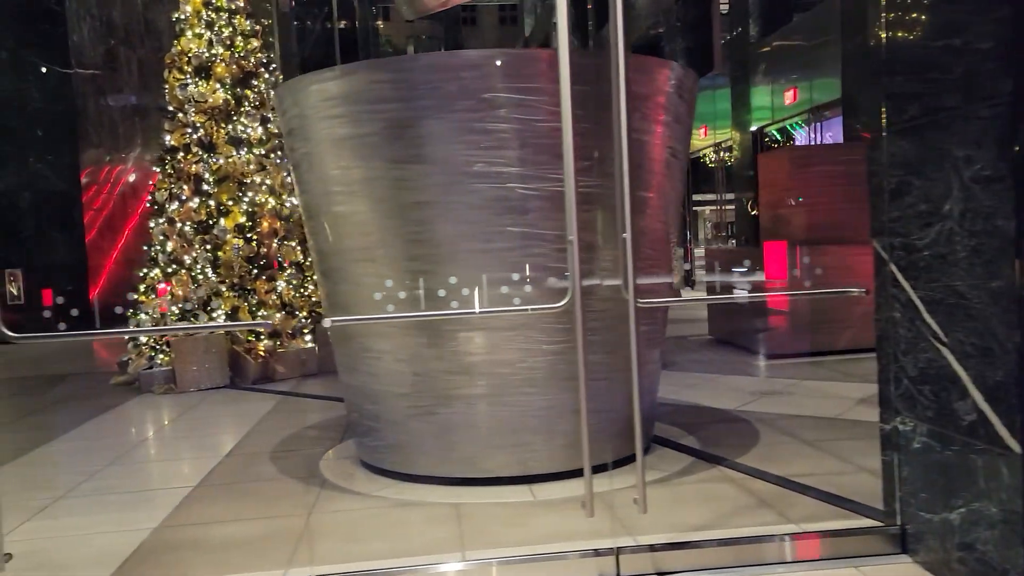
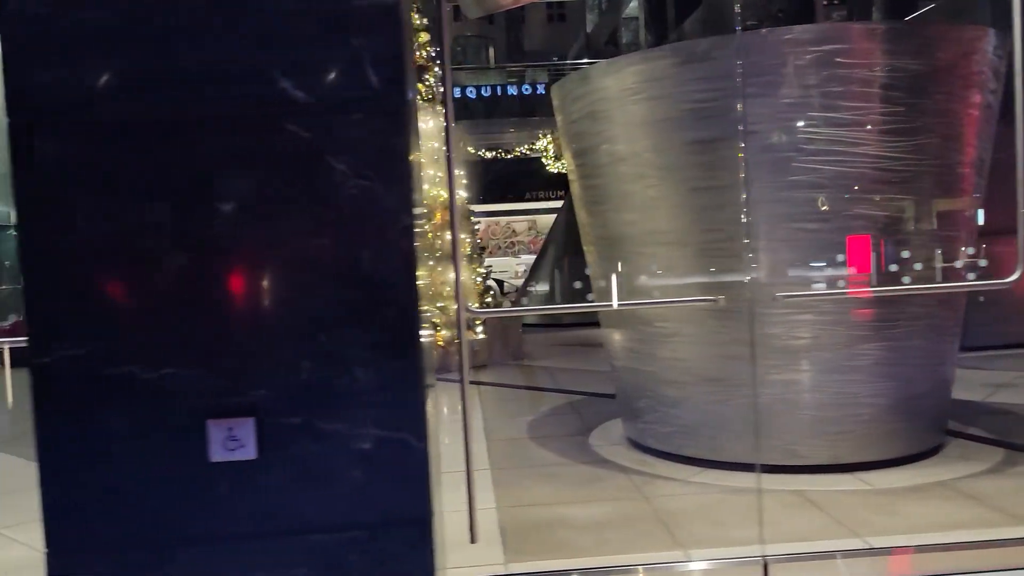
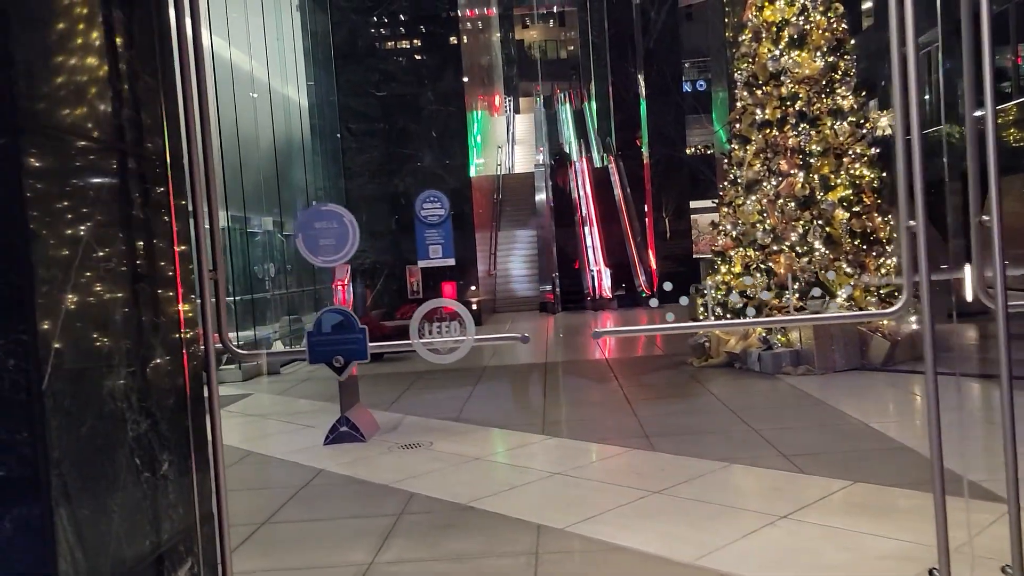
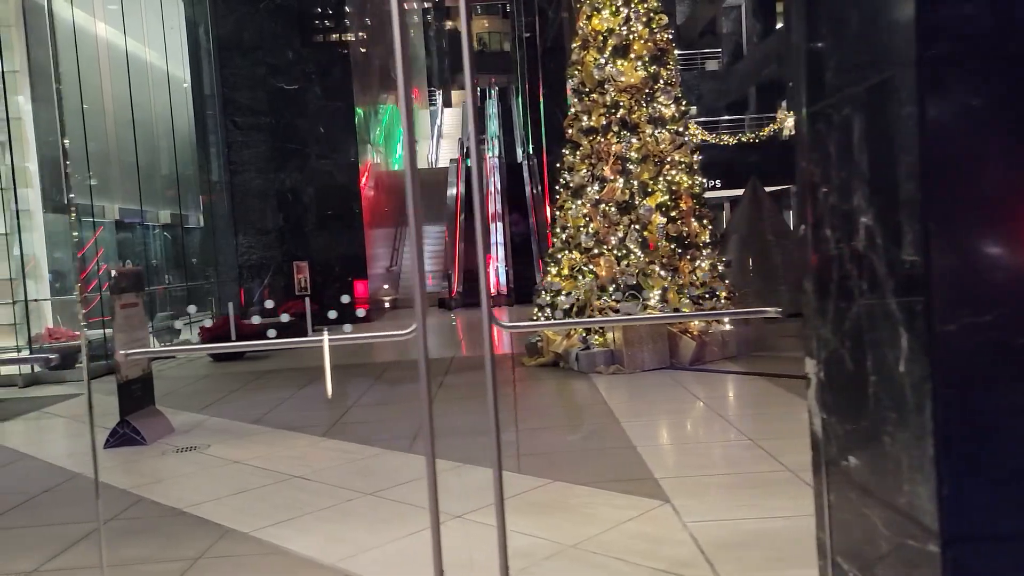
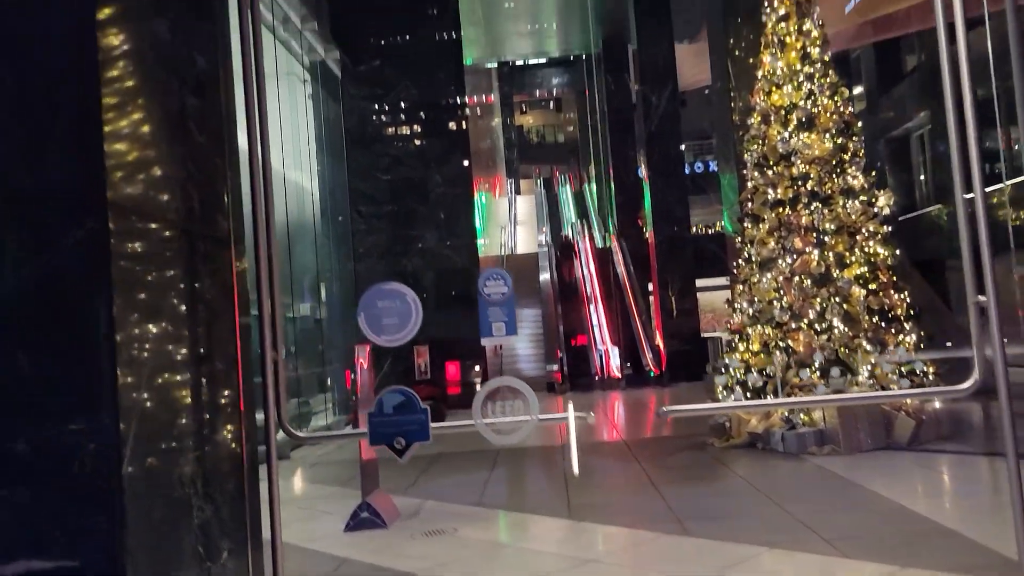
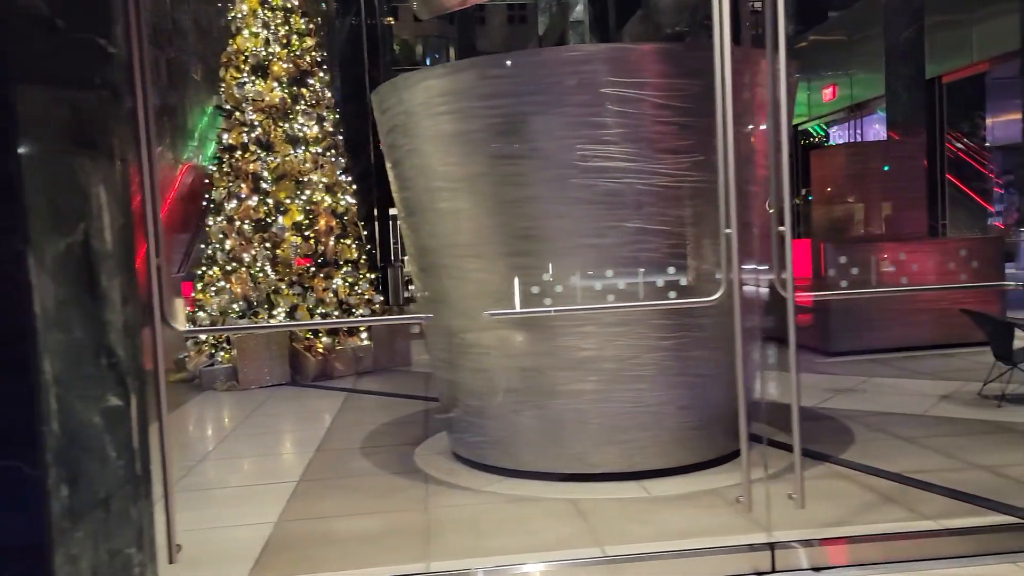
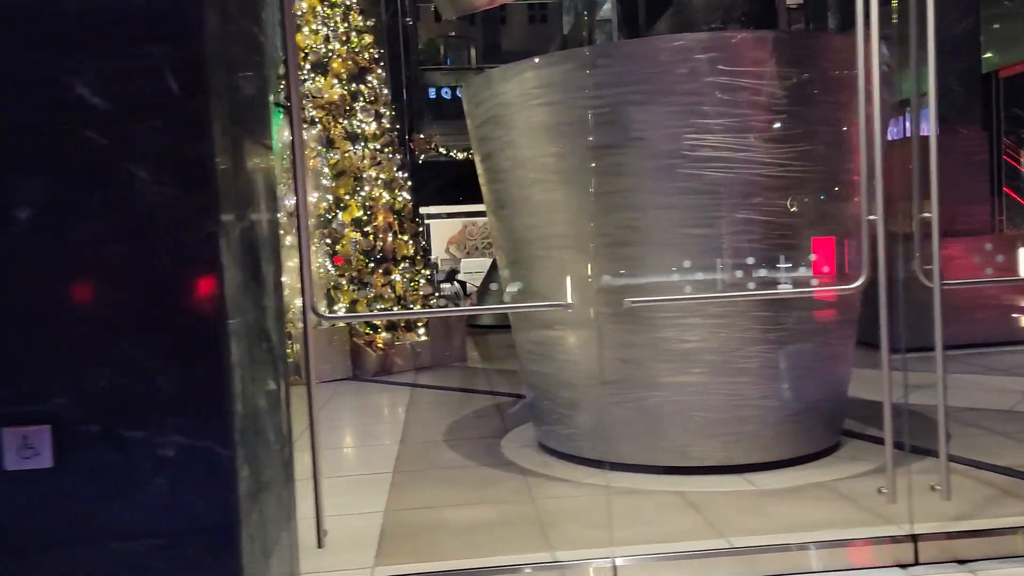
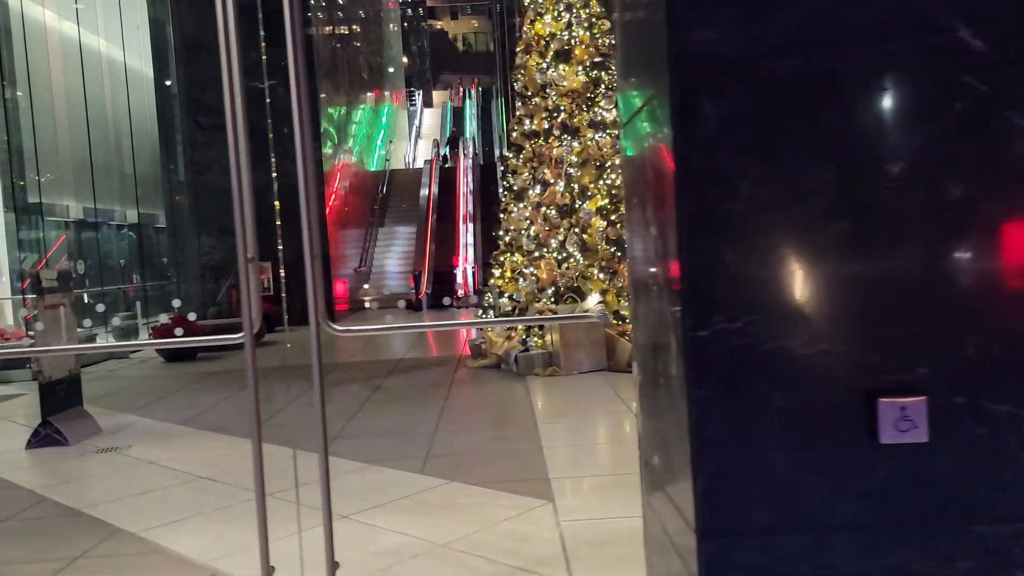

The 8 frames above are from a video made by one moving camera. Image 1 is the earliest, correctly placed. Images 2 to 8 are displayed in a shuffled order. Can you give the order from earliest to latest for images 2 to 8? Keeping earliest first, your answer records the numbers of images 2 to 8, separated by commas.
6, 7, 2, 8, 4, 3, 5
